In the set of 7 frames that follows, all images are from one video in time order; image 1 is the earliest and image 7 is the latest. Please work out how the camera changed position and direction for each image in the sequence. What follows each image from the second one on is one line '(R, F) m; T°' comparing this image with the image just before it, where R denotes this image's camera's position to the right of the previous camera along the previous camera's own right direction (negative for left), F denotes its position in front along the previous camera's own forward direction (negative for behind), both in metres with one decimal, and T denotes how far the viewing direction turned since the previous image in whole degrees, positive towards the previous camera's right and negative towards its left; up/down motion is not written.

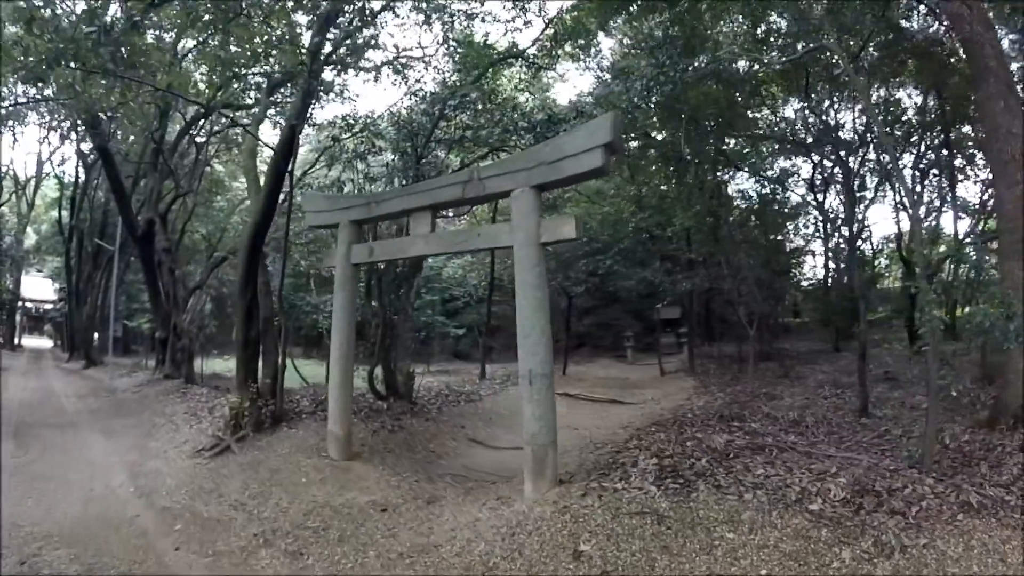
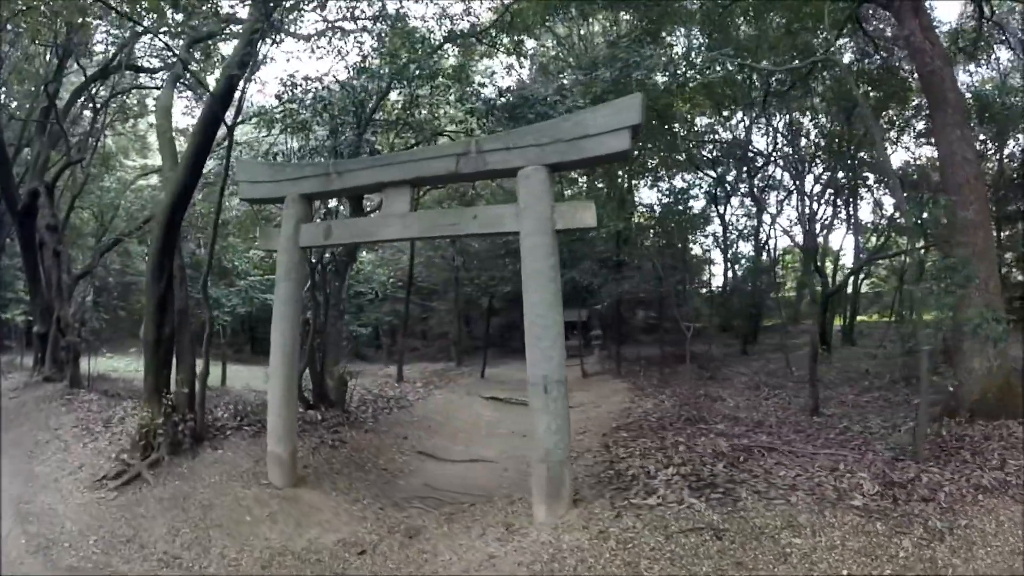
(-1.9, +0.7) m; +16°
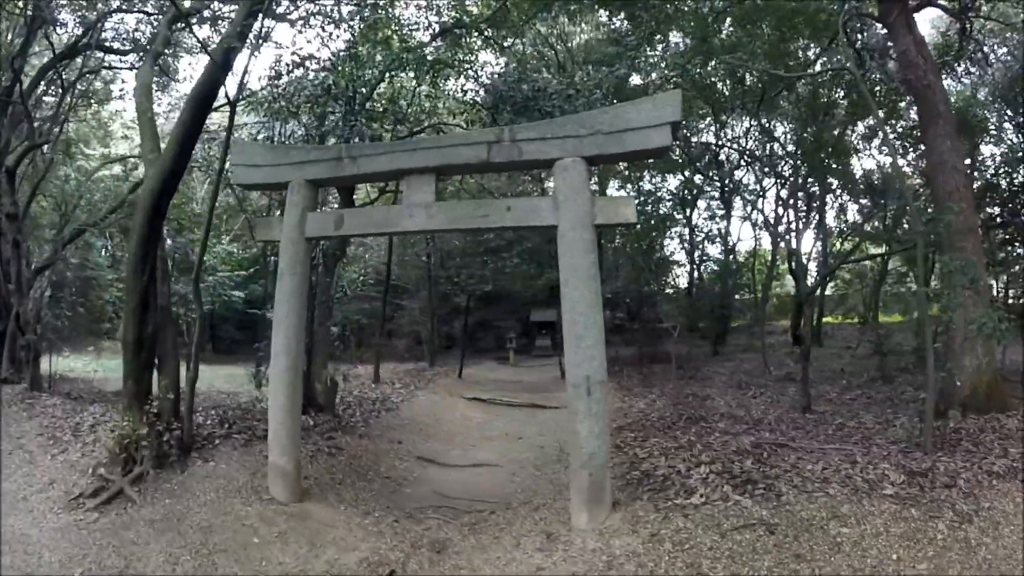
(-1.2, +0.3) m; +8°
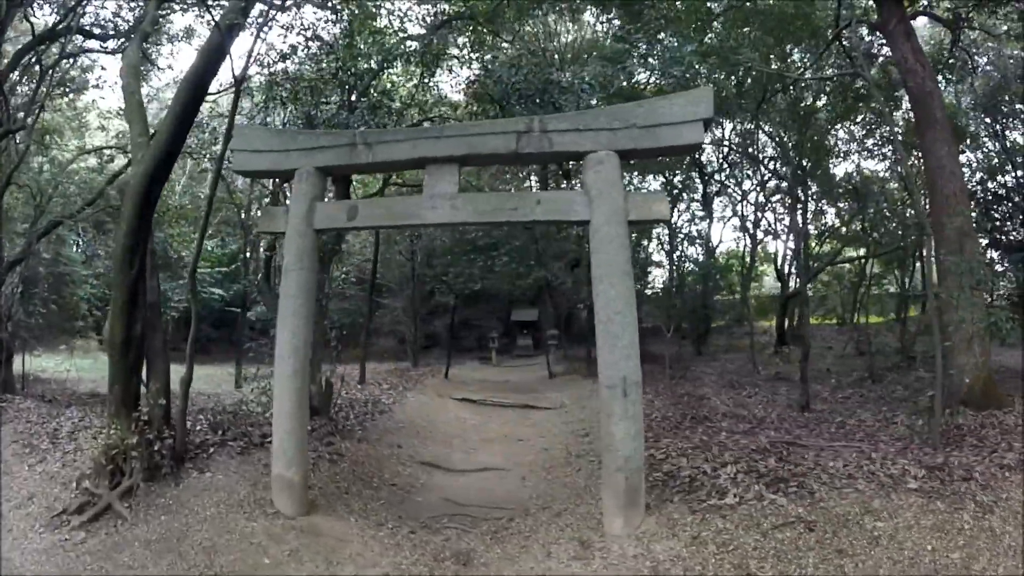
(-0.9, +0.2) m; +5°
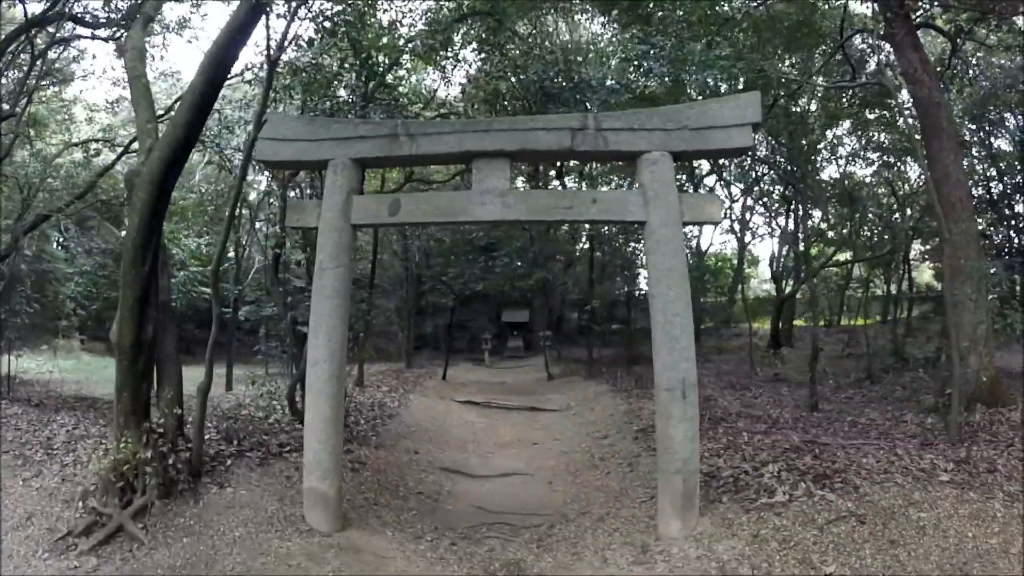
(-1.1, +0.2) m; +5°
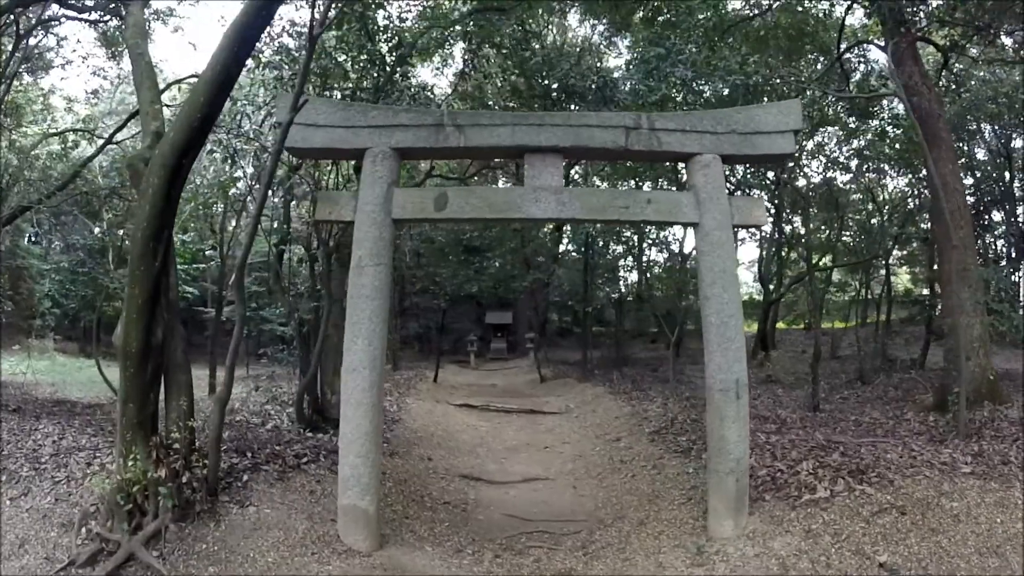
(-1.1, +0.3) m; +6°
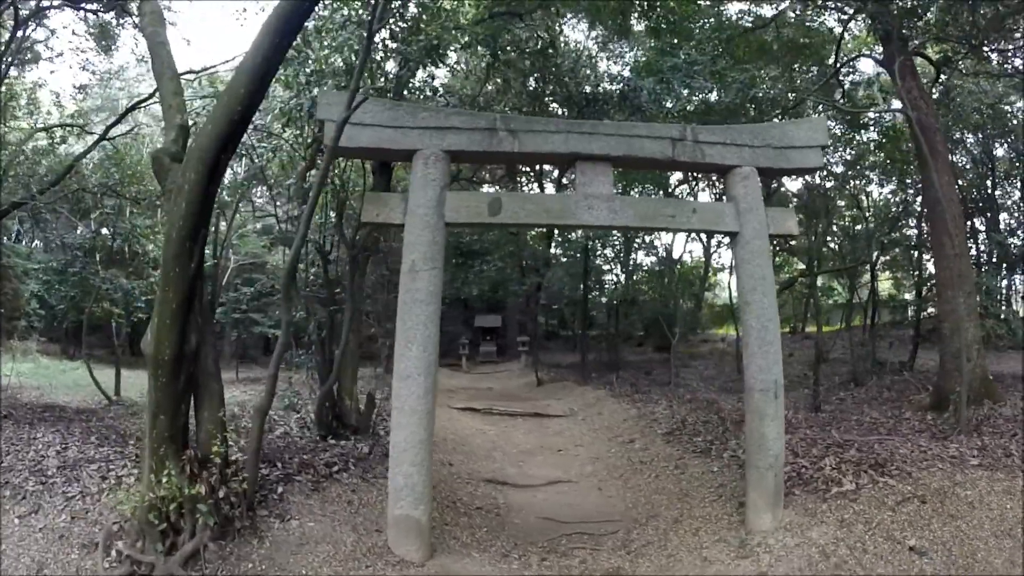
(-1.0, +0.1) m; +5°
